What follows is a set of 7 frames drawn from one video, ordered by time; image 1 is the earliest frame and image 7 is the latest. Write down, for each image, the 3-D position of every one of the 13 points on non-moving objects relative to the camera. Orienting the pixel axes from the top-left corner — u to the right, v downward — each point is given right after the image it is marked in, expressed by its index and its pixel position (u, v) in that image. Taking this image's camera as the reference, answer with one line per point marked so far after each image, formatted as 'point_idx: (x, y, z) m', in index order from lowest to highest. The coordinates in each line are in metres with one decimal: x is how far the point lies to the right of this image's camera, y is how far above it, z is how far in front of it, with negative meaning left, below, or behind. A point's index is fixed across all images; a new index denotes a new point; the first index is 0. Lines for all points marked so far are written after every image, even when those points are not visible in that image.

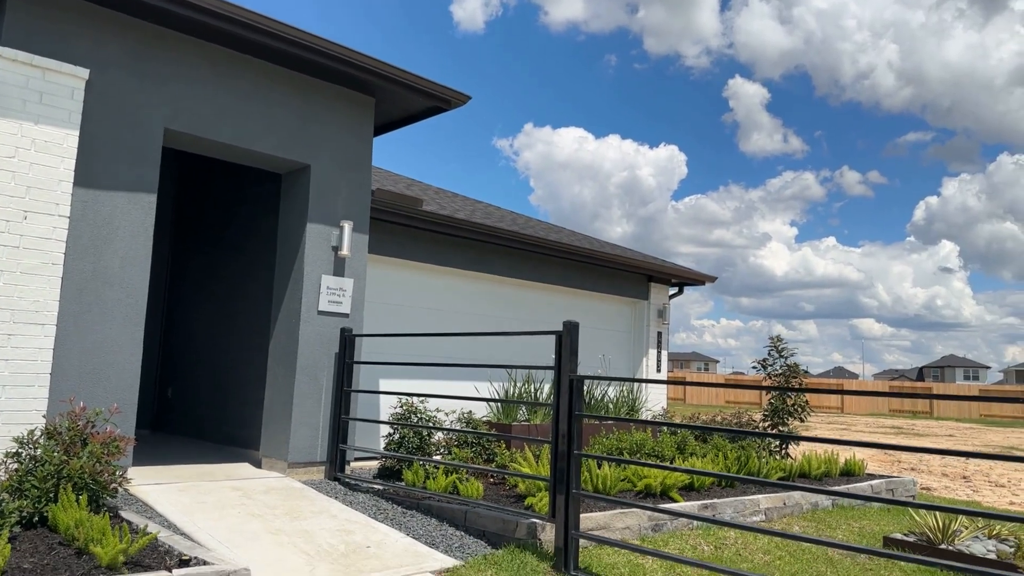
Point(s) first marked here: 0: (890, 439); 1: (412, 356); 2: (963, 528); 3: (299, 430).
0: (+10.0, -4.0, +19.7) m
1: (-1.0, -0.7, +7.6) m
2: (+3.7, -2.0, +6.1) m
3: (-1.7, -1.1, +6.0) m
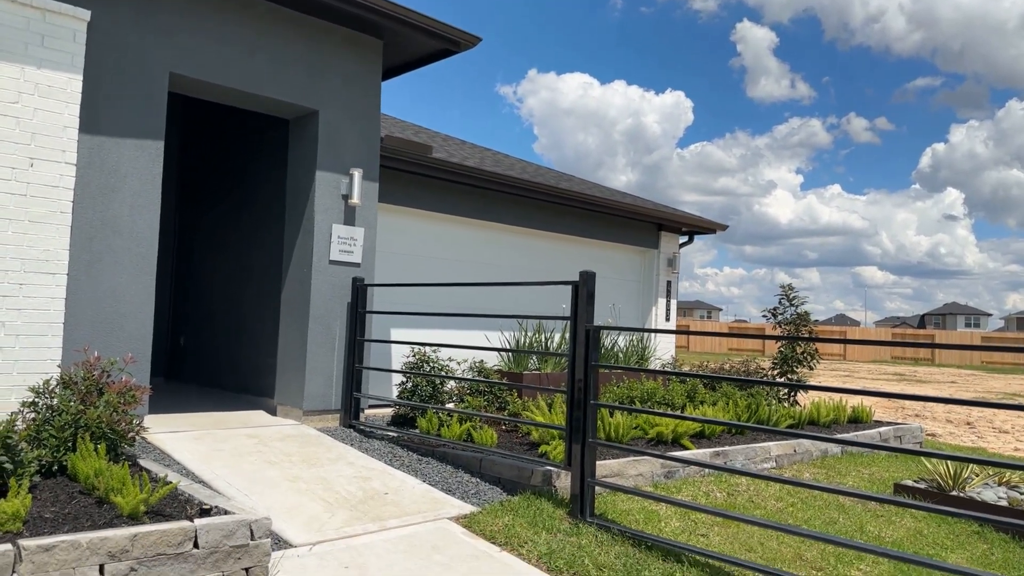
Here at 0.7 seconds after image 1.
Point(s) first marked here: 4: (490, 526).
0: (+10.1, -2.6, +19.8) m
1: (-0.9, -0.2, +7.6) m
2: (+3.8, -1.5, +6.1) m
3: (-1.6, -0.7, +6.0) m
4: (-0.1, -1.3, +4.2) m
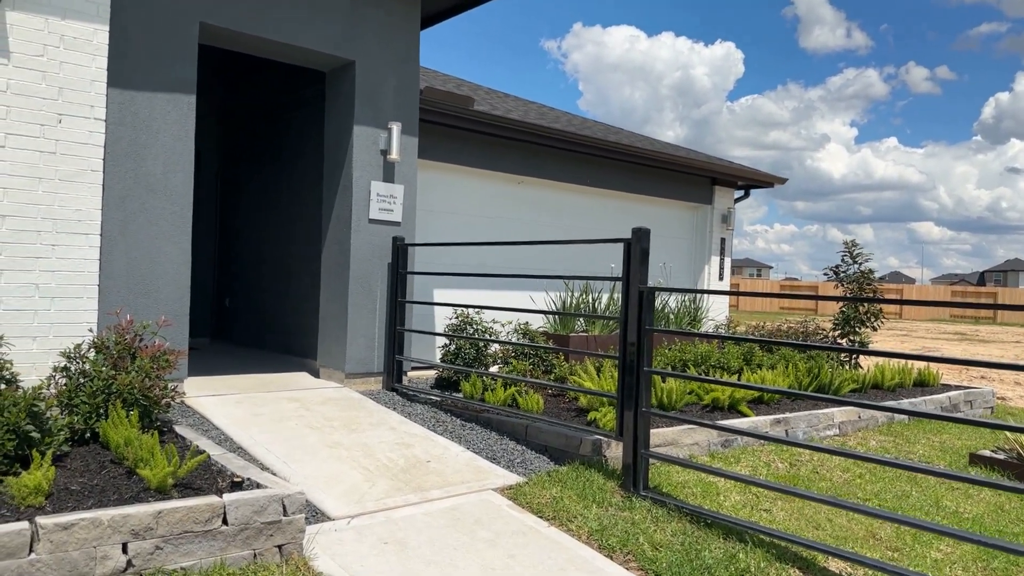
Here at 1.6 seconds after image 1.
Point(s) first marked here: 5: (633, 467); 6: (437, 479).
0: (+11.3, -1.5, +19.0) m
1: (-0.5, +0.2, +7.4) m
2: (+4.2, -1.2, +5.7) m
3: (-1.2, -0.4, +5.9) m
4: (+0.1, -1.1, +3.9) m
5: (+0.7, -1.0, +4.1) m
6: (-0.4, -1.1, +4.1) m
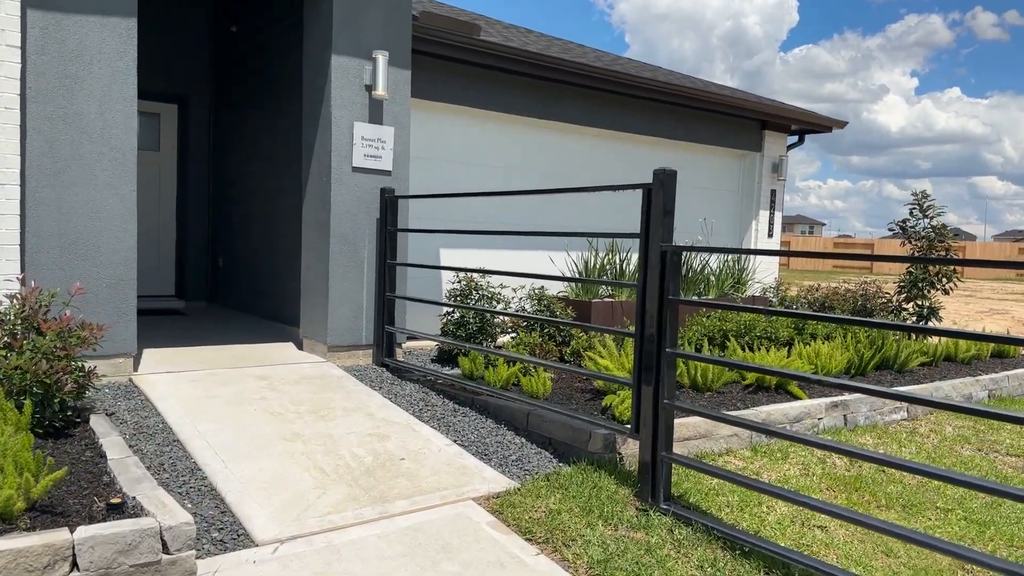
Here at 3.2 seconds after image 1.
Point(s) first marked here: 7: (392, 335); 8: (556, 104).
0: (+12.1, -0.5, +17.5) m
1: (-0.3, +0.6, +6.5) m
2: (+4.2, -0.9, +4.6) m
3: (-1.2, -0.1, +5.1) m
4: (+0.1, -0.9, +3.1) m
5: (+0.6, -0.8, +3.3) m
6: (-0.5, -0.9, +3.3) m
7: (-0.8, -0.3, +5.1) m
8: (+0.4, +1.7, +7.0) m
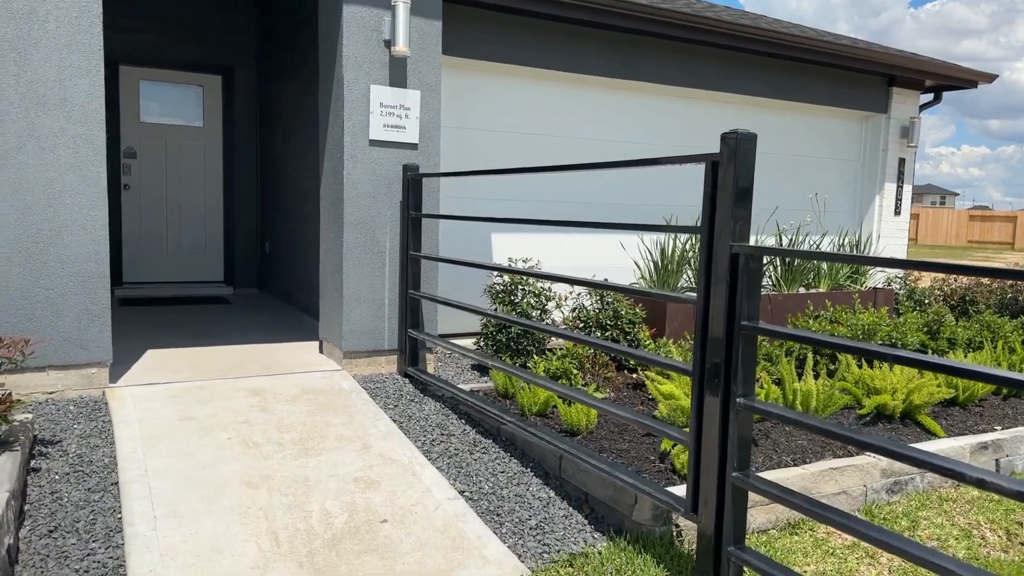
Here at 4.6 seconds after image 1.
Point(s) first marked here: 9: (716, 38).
0: (+14.0, -0.2, +14.7) m
1: (+0.1, +0.7, +5.6) m
2: (+4.3, -1.0, +3.1) m
3: (-0.9, -0.1, +4.3) m
4: (+0.1, -1.0, +2.2) m
5: (+0.6, -0.9, +2.3) m
6: (-0.4, -0.9, +2.5) m
7: (-0.6, -0.3, +4.3) m
8: (+0.9, +1.8, +5.9) m
9: (+1.7, +2.1, +6.1) m
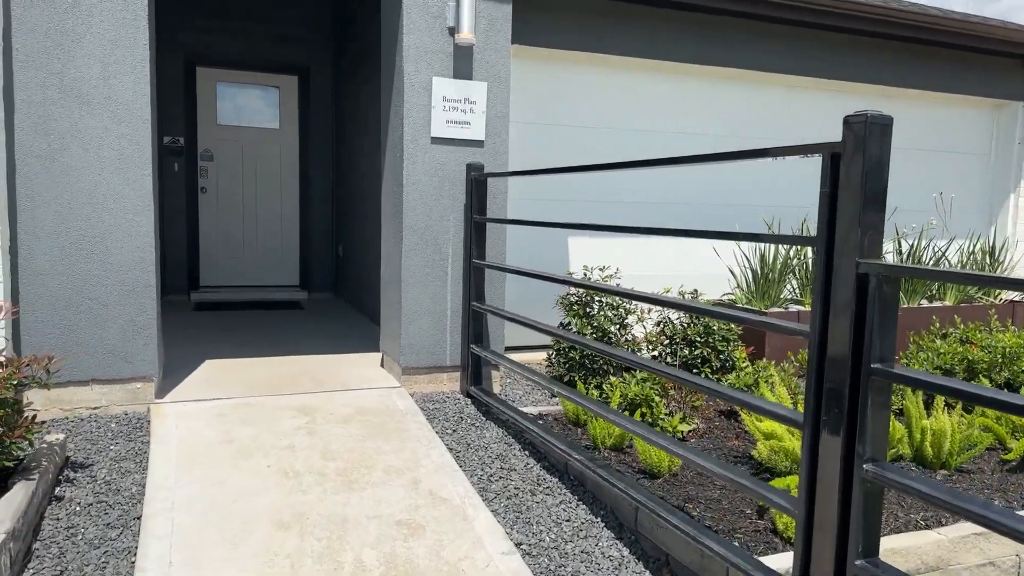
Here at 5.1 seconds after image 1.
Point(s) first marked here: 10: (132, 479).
0: (+15.5, -0.4, +12.5) m
1: (+0.7, +0.6, +5.1) m
2: (+4.6, -1.1, +2.2) m
3: (-0.5, -0.2, +4.0) m
4: (+0.2, -1.1, +1.8) m
5: (+0.7, -0.9, +1.8) m
6: (-0.3, -1.0, +2.1) m
7: (-0.2, -0.4, +3.9) m
8: (+1.5, +1.7, +5.4) m
9: (+2.3, +2.0, +5.5) m
10: (-1.5, -0.7, +2.9) m
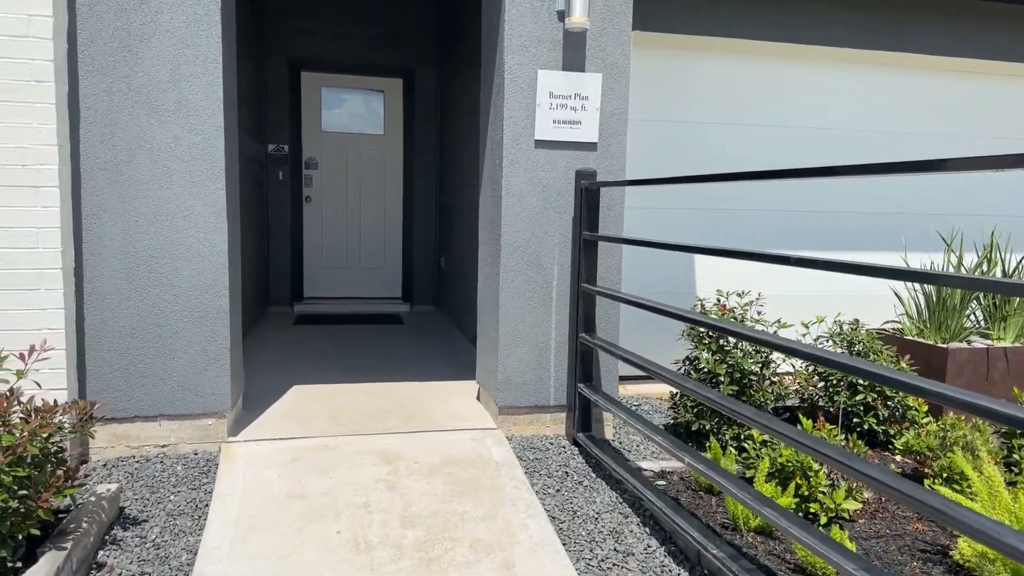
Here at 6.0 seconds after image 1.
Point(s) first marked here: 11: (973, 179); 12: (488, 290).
0: (+17.1, -0.7, +9.5) m
1: (+1.4, +0.4, +4.3) m
2: (+4.7, -1.3, +0.9) m
3: (0.0, -0.3, +3.4) m
4: (+0.4, -1.2, +1.2) m
5: (+0.9, -1.1, +1.1) m
6: (0.0, -1.1, +1.5) m
7: (+0.3, -0.5, +3.3) m
8: (+2.3, +1.6, +4.5) m
9: (+3.1, +1.8, +4.5) m
10: (-1.1, -0.9, +2.5) m
11: (+3.1, +0.7, +4.8) m
12: (-0.1, 0.0, +3.6) m
